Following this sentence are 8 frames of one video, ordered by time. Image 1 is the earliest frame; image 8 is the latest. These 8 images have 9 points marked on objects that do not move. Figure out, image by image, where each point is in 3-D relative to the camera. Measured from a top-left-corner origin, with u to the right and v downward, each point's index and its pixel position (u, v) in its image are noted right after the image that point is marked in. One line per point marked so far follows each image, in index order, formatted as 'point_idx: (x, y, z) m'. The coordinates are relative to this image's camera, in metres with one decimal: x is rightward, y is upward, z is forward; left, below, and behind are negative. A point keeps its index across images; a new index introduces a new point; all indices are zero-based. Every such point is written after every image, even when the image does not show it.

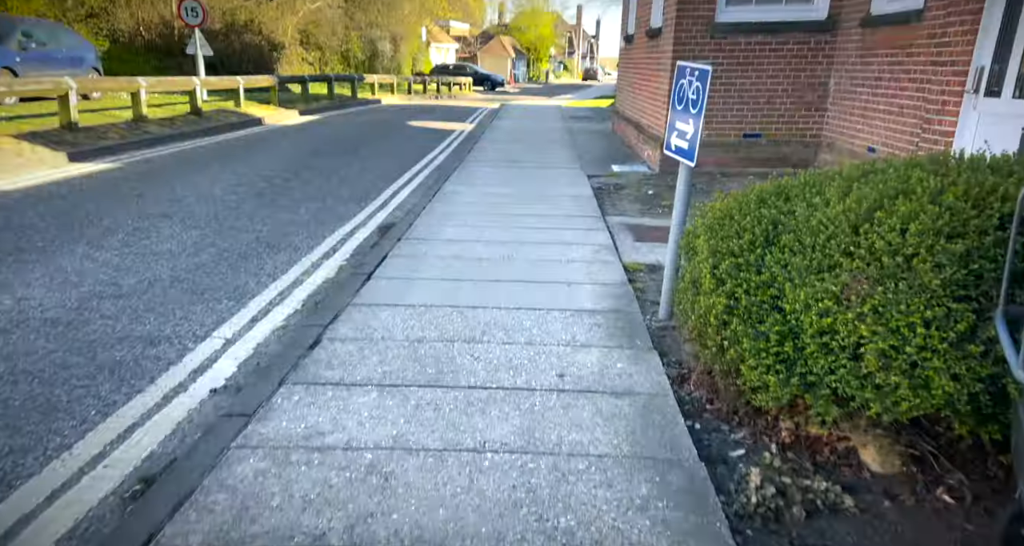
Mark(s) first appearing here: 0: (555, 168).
0: (+0.7, +1.7, +10.3) m
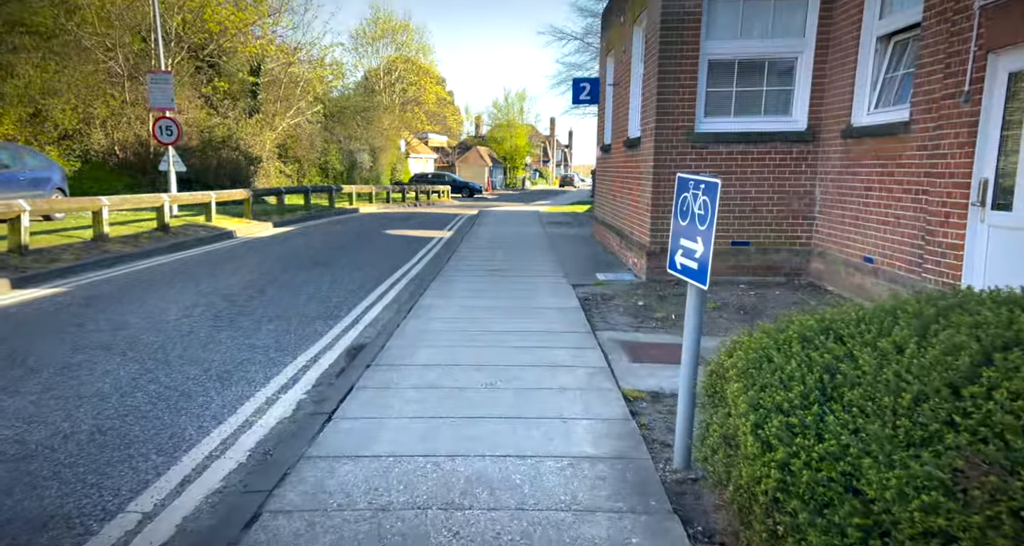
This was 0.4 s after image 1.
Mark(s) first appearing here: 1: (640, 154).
0: (+0.4, -0.1, +9.9) m
1: (+2.0, +1.8, +10.1) m
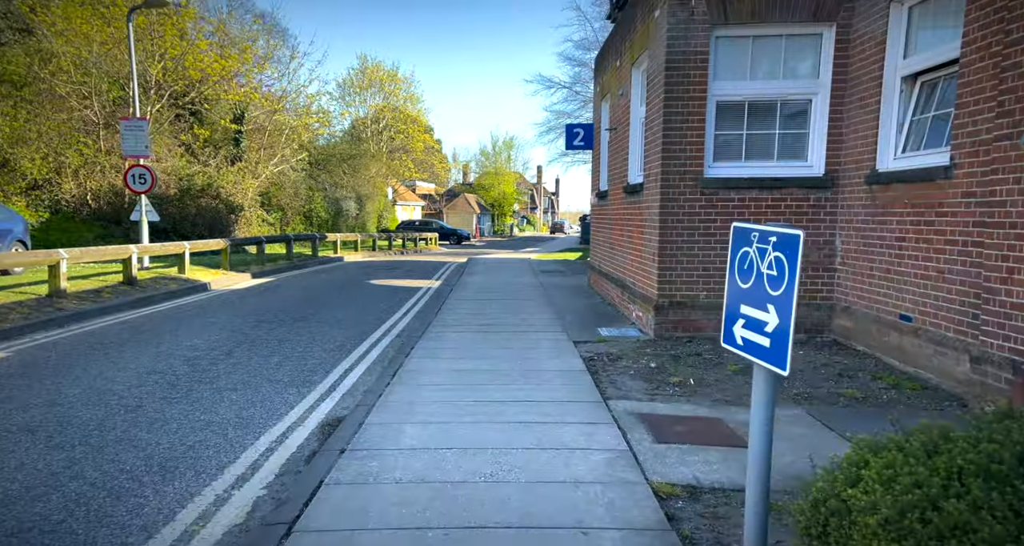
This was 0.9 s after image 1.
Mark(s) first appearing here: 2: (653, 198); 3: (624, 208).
0: (+0.3, -0.8, +9.1) m
1: (+1.9, +1.0, +9.5) m
2: (+1.9, +1.0, +8.7) m
3: (+1.9, +1.1, +10.8) m
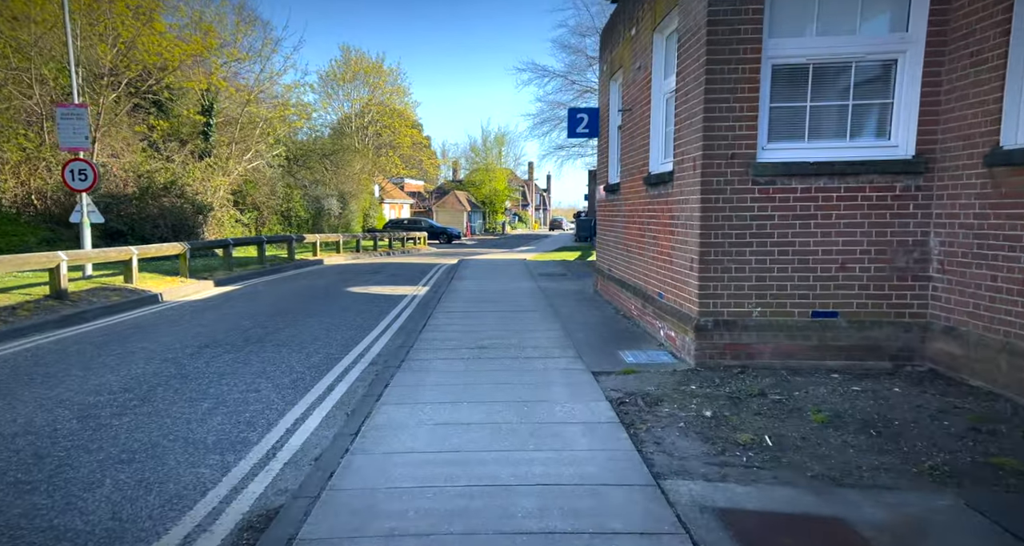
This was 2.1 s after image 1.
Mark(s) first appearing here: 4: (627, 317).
0: (+0.3, -1.0, +7.3) m
1: (+1.9, +0.9, +7.7) m
2: (+1.9, +0.9, +6.9) m
3: (+1.9, +1.0, +9.1) m
4: (+1.7, -0.7, +9.7) m
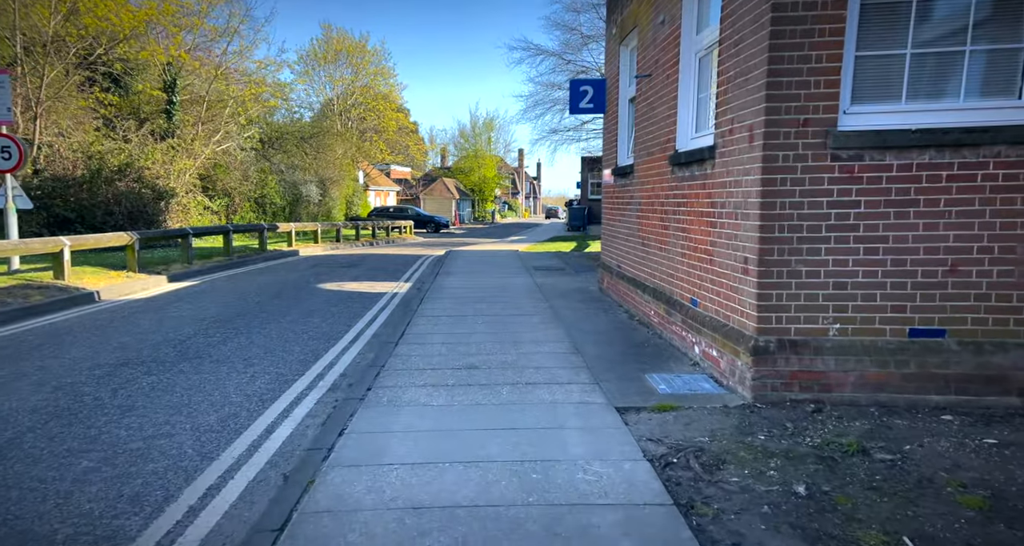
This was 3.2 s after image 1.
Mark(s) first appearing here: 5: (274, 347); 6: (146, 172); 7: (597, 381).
0: (+0.3, -1.0, +5.7) m
1: (+1.9, +0.9, +6.1) m
2: (+1.9, +0.8, +5.3) m
3: (+1.8, +1.0, +7.4) m
4: (+1.7, -0.7, +8.1) m
5: (-2.9, -0.9, +7.9) m
6: (-10.6, +2.9, +18.9) m
7: (+0.8, -1.0, +5.9) m
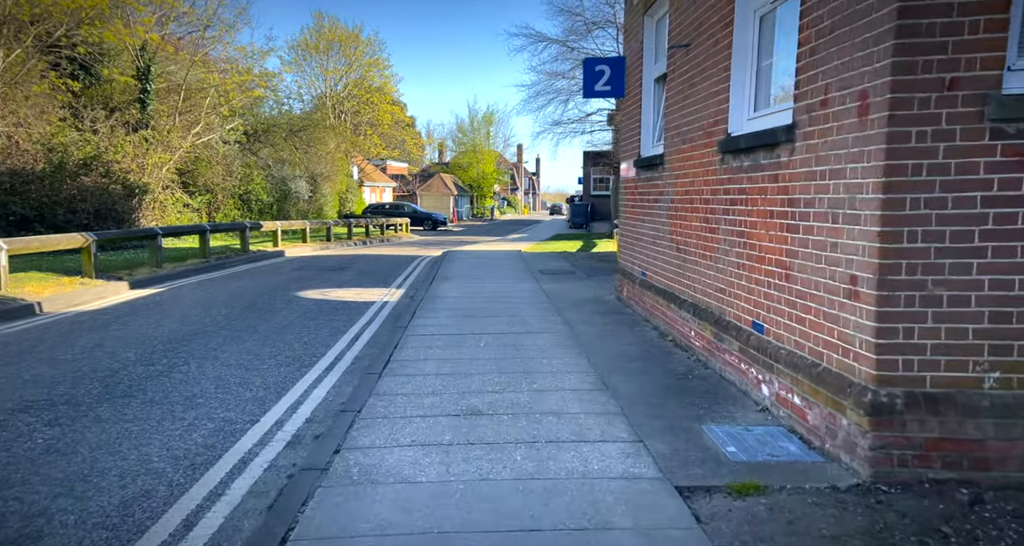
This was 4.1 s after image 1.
0: (+0.4, -1.1, +4.2) m
1: (+2.0, +0.8, +4.6) m
2: (+2.0, +0.7, +3.8) m
3: (+1.9, +0.9, +6.0) m
4: (+1.8, -0.8, +6.7) m
5: (-2.8, -1.0, +6.4) m
6: (-10.6, +2.8, +17.4) m
7: (+0.9, -1.1, +4.5) m
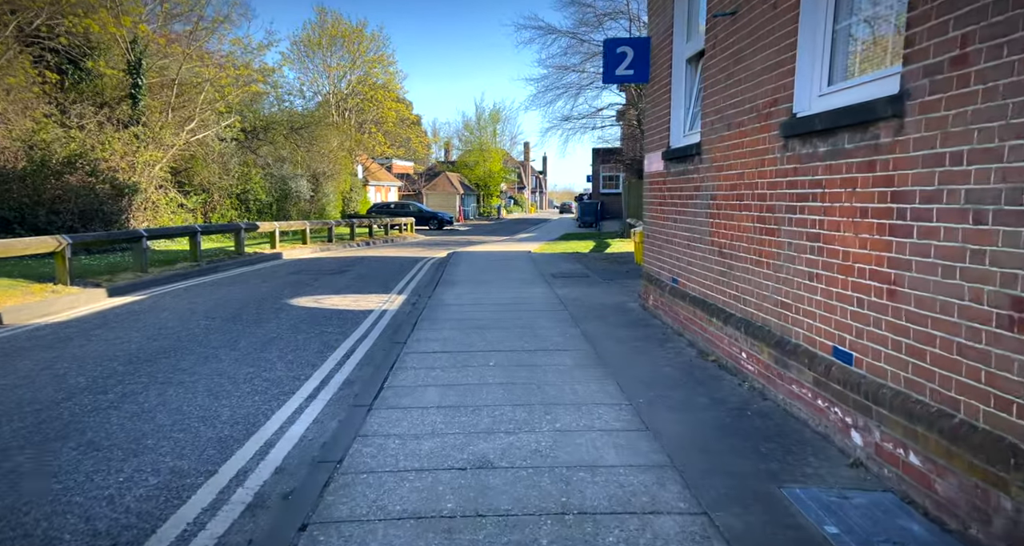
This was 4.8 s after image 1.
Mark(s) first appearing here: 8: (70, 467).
0: (+0.5, -1.2, +3.2) m
1: (+2.1, +0.7, +3.6) m
2: (+2.1, +0.6, +2.7) m
3: (+2.0, +0.8, +4.9) m
4: (+1.9, -0.9, +5.6) m
5: (-2.6, -1.1, +5.4) m
6: (-10.3, +2.7, +16.4) m
7: (+1.0, -1.2, +3.4) m
8: (-2.8, -1.2, +4.2) m
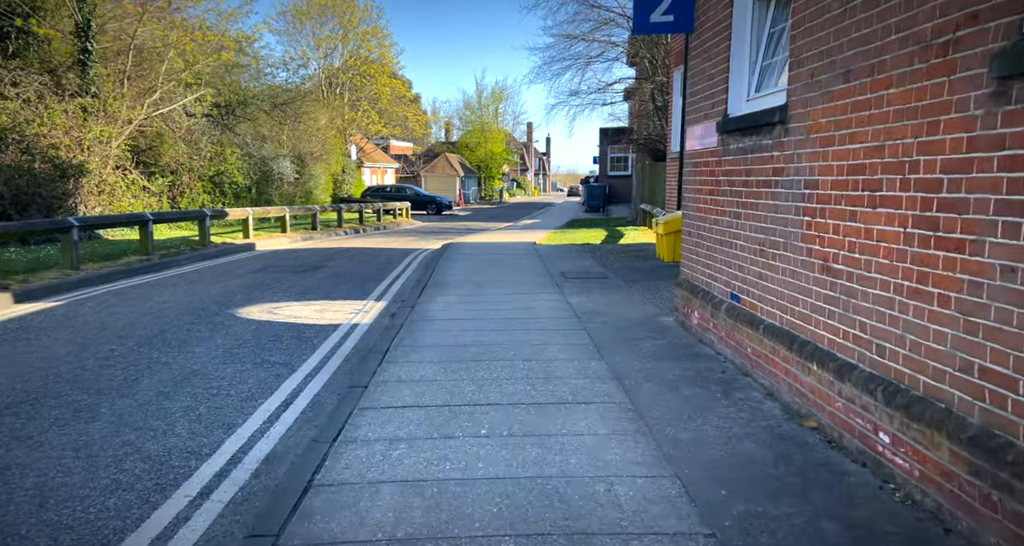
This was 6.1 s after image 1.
0: (+0.5, -1.5, +1.0) m
1: (+2.1, +0.5, +1.4) m
2: (+2.1, +0.4, +0.6) m
3: (+2.1, +0.6, +2.7) m
4: (+1.9, -1.1, +3.4) m
5: (-2.6, -1.3, +3.2) m
6: (-10.2, +2.8, +14.2) m
7: (+1.0, -1.4, +1.3) m
8: (-2.8, -1.4, +2.0) m
